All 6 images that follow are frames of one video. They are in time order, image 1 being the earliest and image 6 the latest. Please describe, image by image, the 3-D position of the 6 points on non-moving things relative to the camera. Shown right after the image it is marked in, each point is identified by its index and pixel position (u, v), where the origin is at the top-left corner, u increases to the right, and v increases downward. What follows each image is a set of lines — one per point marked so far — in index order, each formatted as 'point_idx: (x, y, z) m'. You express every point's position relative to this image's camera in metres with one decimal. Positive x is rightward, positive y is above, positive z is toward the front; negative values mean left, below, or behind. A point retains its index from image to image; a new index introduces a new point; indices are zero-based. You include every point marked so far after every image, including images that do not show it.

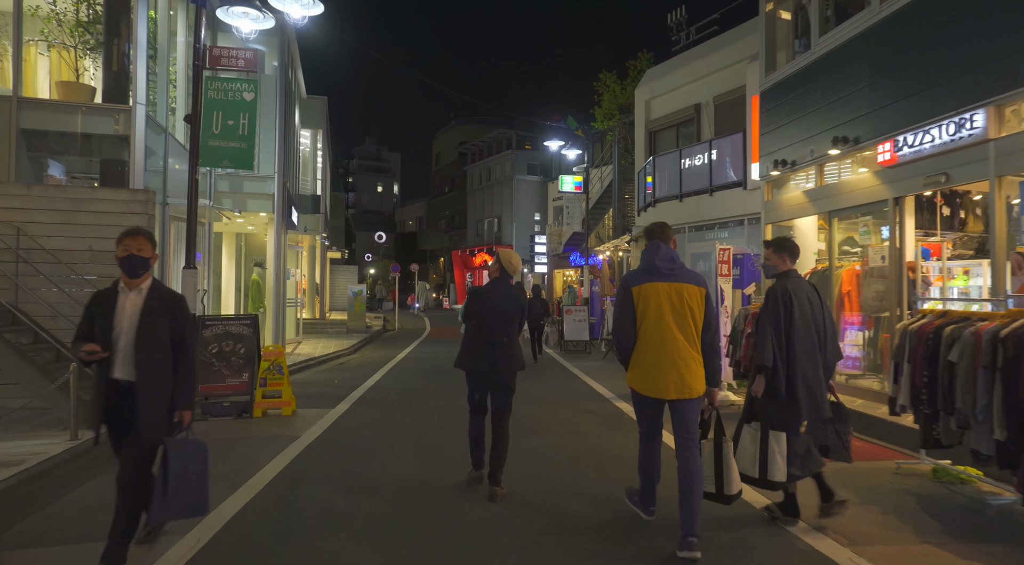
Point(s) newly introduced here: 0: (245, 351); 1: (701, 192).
0: (-3.5, -0.9, +8.9) m
1: (+4.4, +2.1, +15.5) m
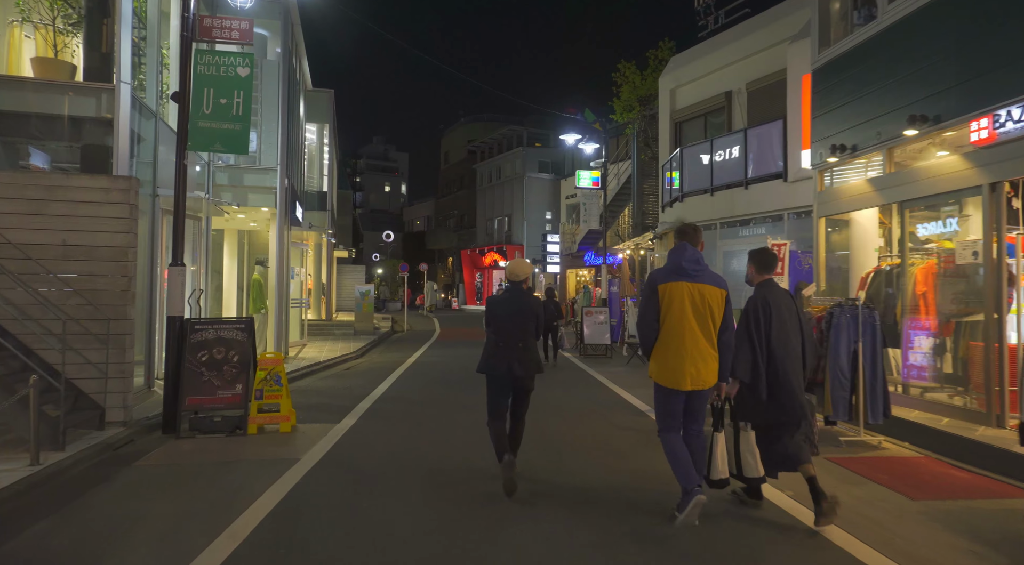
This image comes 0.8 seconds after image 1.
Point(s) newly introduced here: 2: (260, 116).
0: (-3.2, -0.9, +7.9) m
1: (+4.8, +2.1, +14.4) m
2: (-5.7, +3.7, +15.0) m
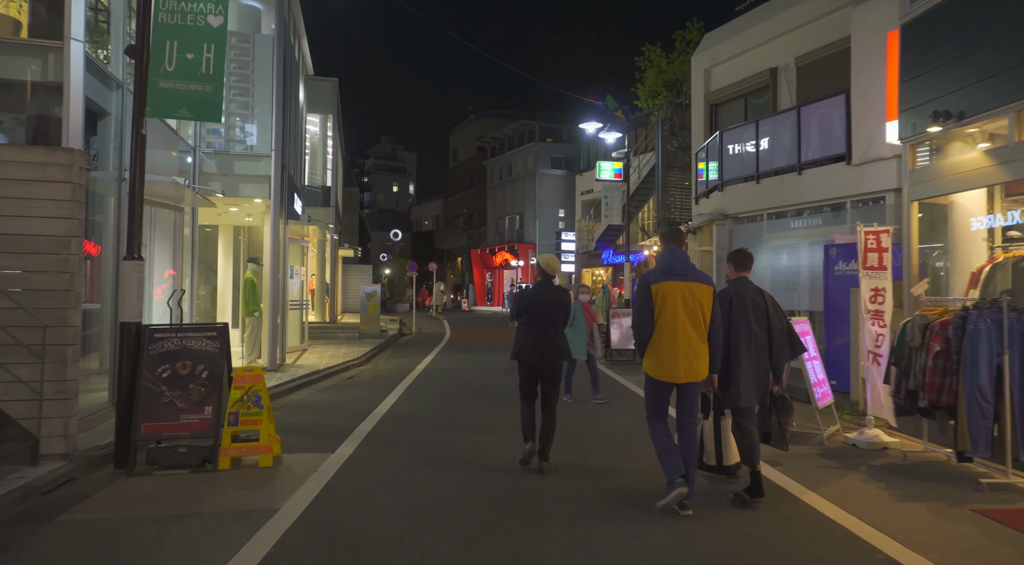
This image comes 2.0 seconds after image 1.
0: (-2.9, -0.9, +6.4) m
1: (+5.2, +2.1, +12.8) m
2: (-5.3, +3.7, +13.5) m
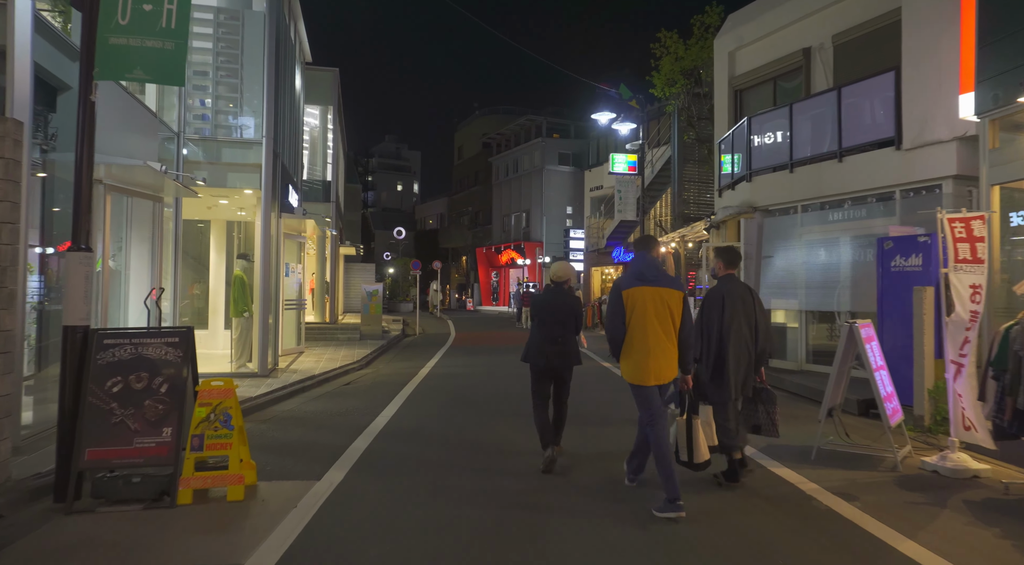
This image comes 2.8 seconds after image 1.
0: (-2.7, -0.8, +5.3) m
1: (+5.4, +2.2, +11.7) m
2: (-5.0, +3.8, +12.5) m
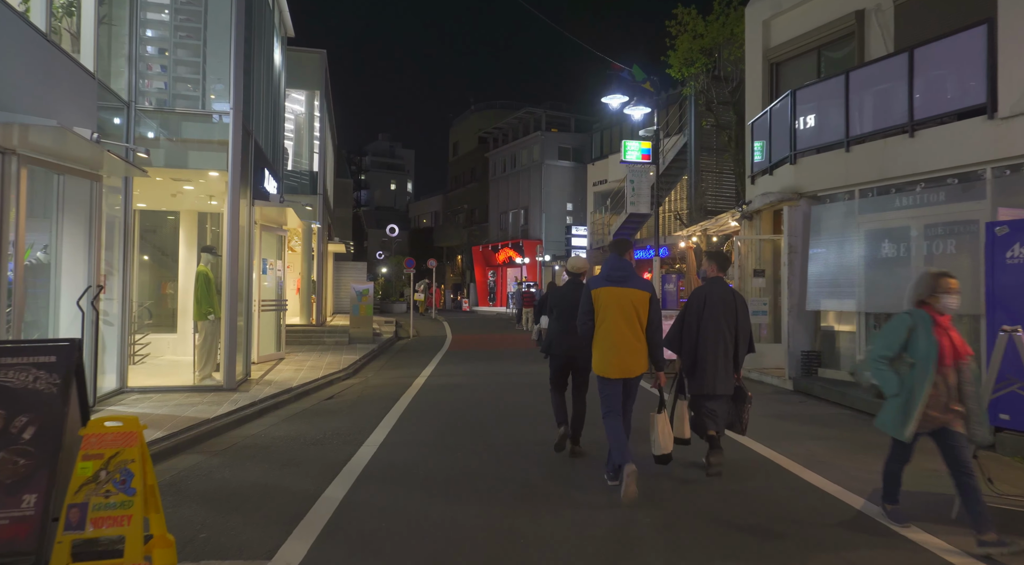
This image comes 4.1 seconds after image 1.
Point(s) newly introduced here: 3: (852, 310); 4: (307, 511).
0: (-2.5, -0.8, +3.5) m
1: (+5.5, +2.2, +10.0) m
2: (-4.9, +3.8, +10.7) m
3: (+5.3, -0.4, +10.5) m
4: (-1.5, -1.7, +5.0) m
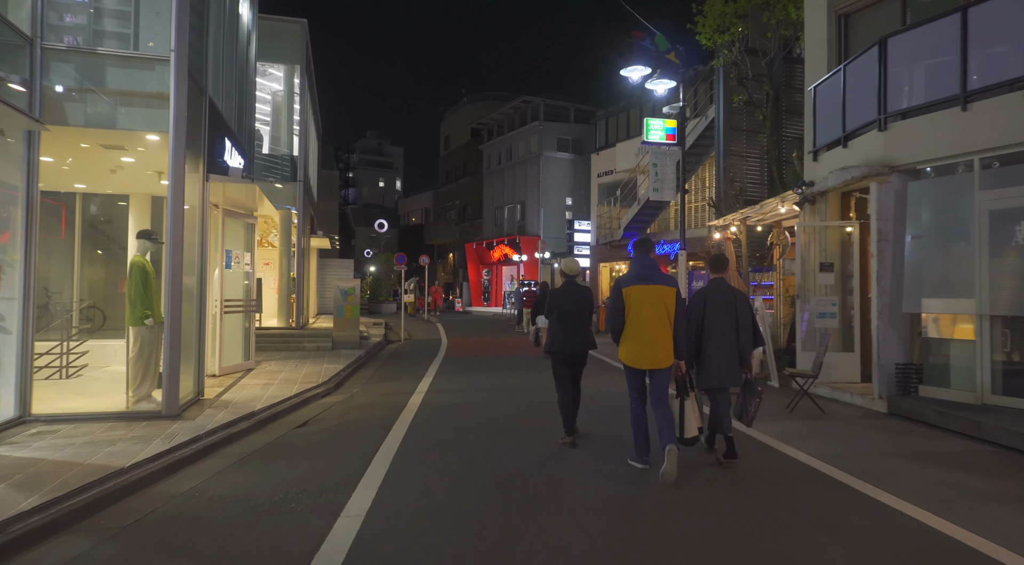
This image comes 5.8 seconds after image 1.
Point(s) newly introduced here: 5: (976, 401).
0: (-2.1, -0.7, +1.2) m
1: (+5.8, +2.3, +7.7) m
2: (-4.6, +3.9, +8.3) m
3: (+5.6, -0.4, +8.2) m
4: (-1.1, -1.6, +2.6) m
5: (+5.6, -1.4, +8.1) m
